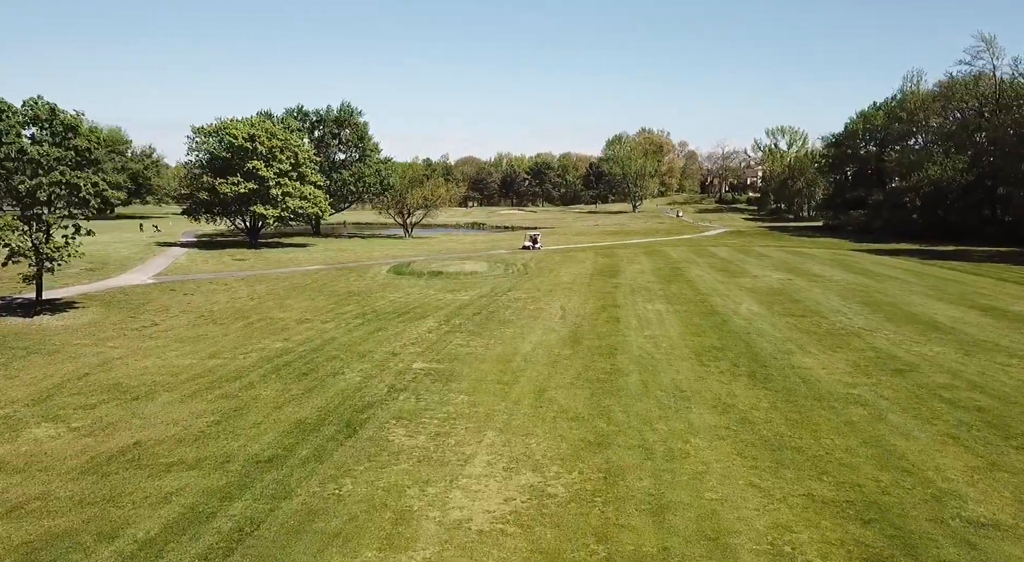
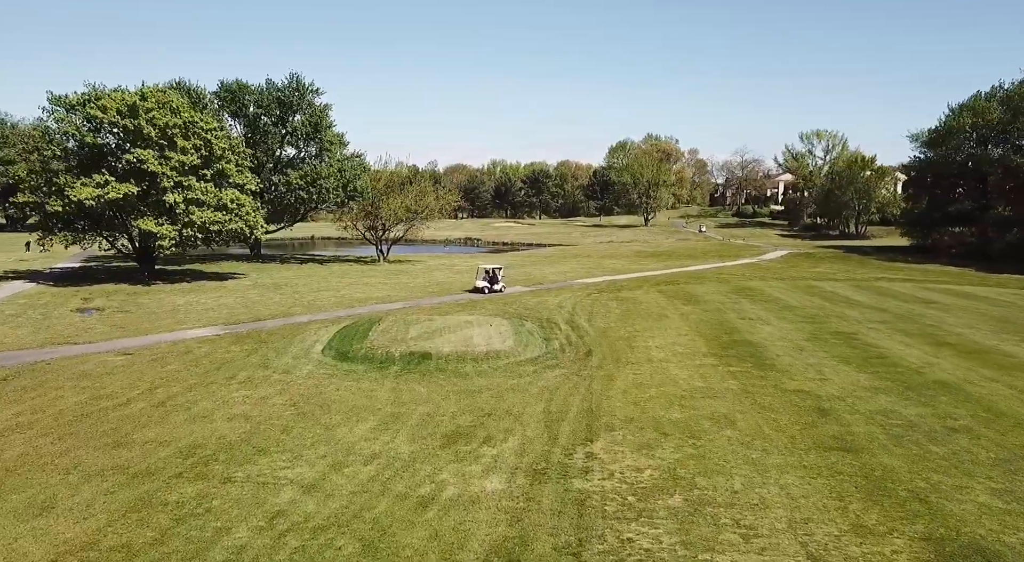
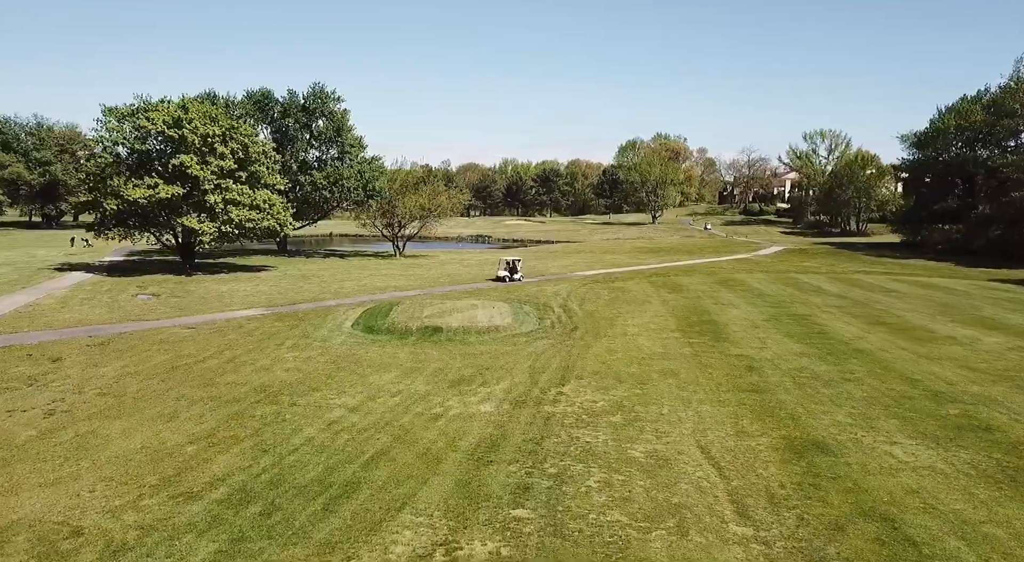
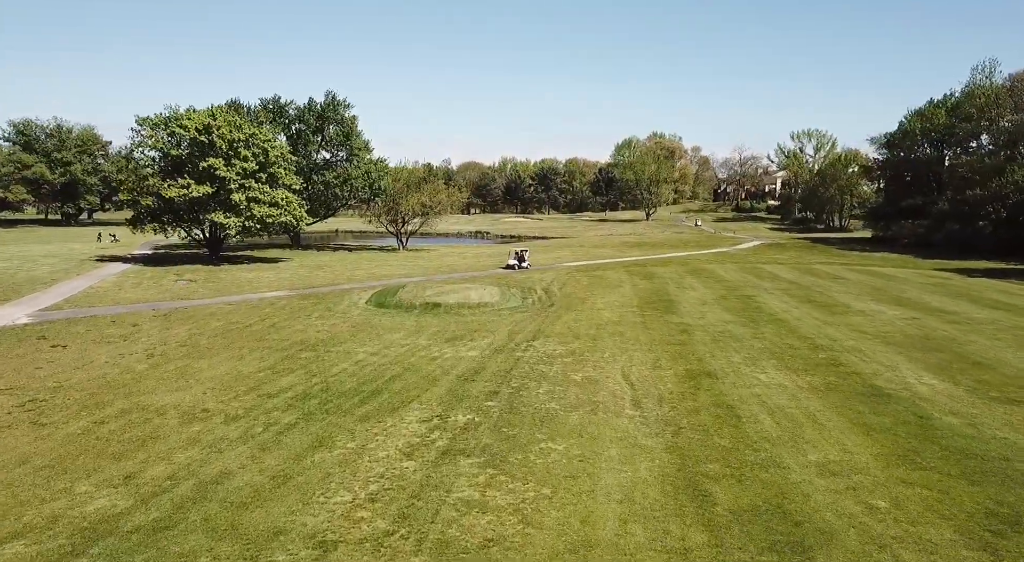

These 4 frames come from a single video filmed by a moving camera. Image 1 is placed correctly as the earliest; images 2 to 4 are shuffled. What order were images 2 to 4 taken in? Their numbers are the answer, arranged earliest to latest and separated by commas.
4, 3, 2
